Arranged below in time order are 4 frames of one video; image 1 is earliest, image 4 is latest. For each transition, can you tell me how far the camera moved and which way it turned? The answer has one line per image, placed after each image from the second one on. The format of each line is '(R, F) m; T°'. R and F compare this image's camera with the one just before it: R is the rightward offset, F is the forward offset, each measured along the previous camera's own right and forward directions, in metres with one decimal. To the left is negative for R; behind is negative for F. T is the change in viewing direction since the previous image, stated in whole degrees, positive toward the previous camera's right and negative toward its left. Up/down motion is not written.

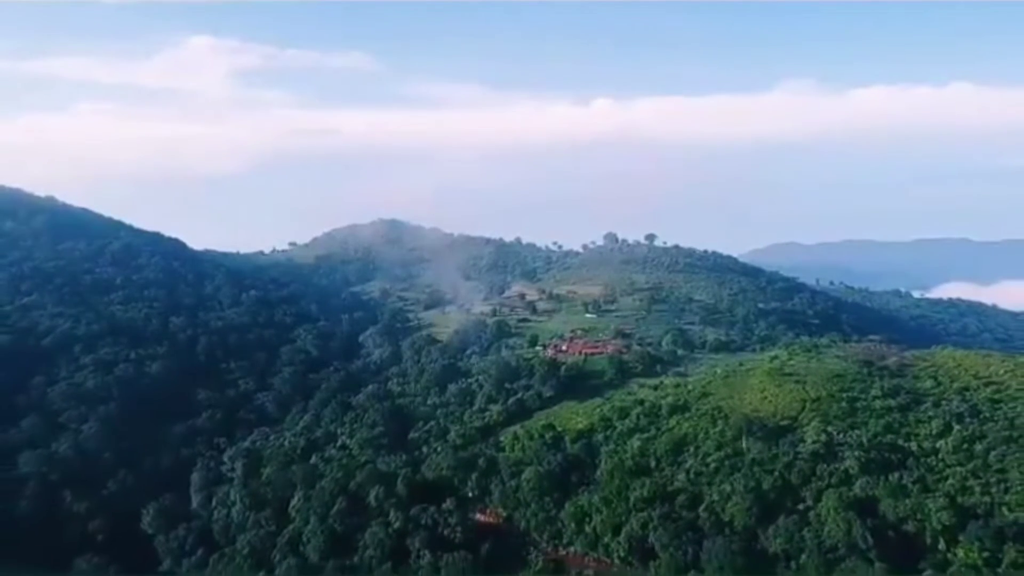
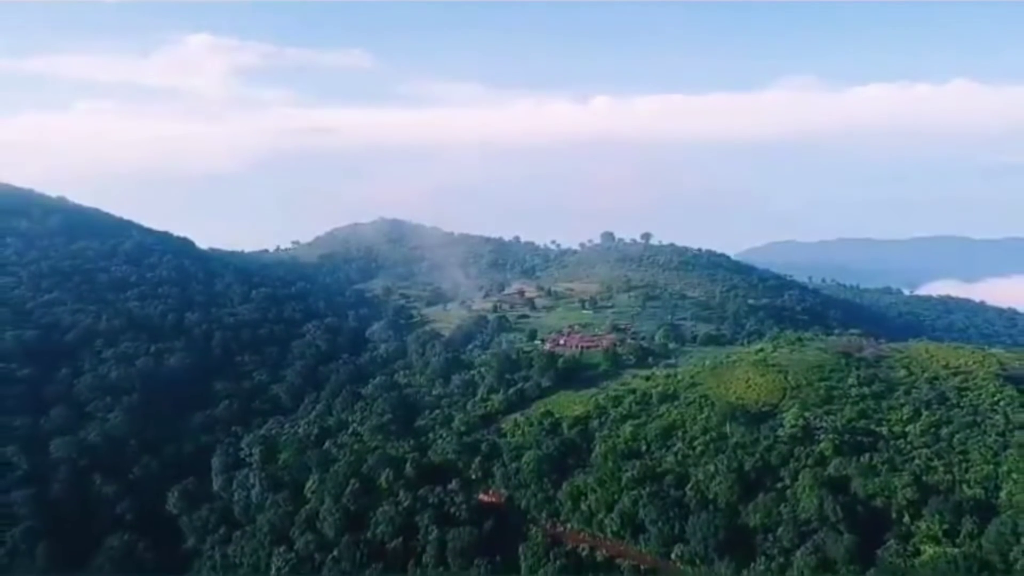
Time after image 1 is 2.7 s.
(-0.1, -4.1) m; 0°
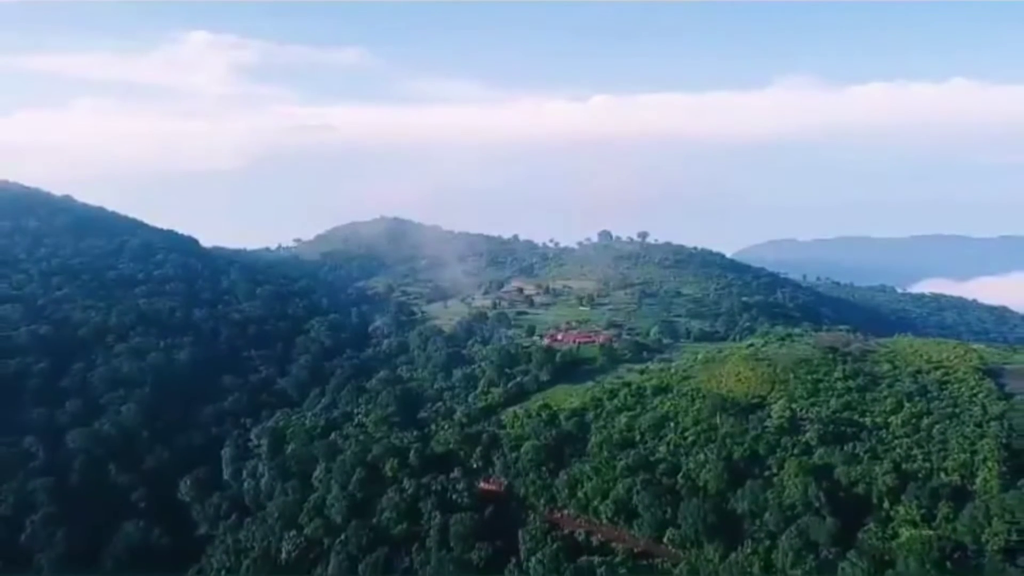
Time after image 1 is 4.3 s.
(-0.1, -2.5) m; 0°
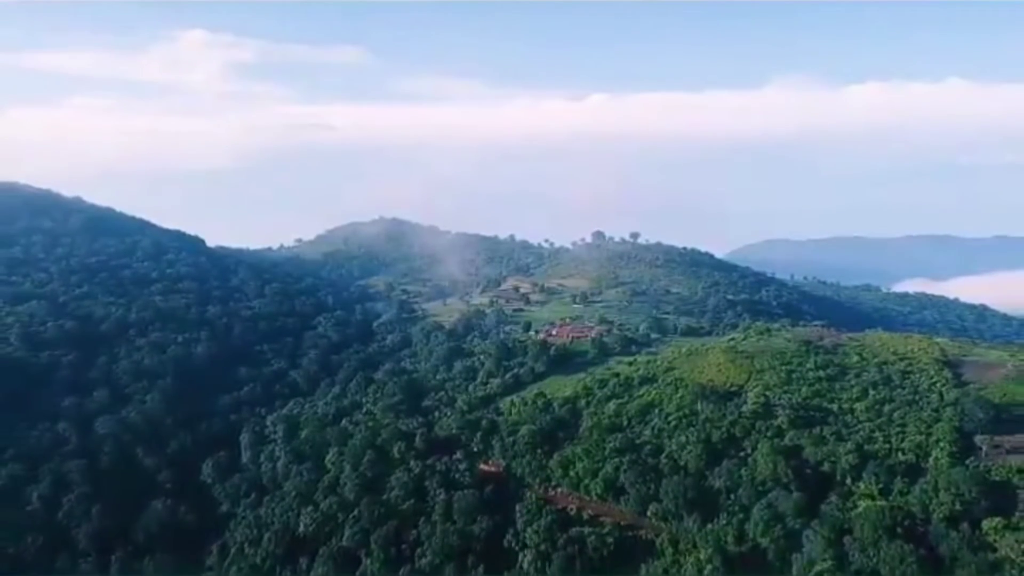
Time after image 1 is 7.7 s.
(-0.2, -5.4) m; 0°
